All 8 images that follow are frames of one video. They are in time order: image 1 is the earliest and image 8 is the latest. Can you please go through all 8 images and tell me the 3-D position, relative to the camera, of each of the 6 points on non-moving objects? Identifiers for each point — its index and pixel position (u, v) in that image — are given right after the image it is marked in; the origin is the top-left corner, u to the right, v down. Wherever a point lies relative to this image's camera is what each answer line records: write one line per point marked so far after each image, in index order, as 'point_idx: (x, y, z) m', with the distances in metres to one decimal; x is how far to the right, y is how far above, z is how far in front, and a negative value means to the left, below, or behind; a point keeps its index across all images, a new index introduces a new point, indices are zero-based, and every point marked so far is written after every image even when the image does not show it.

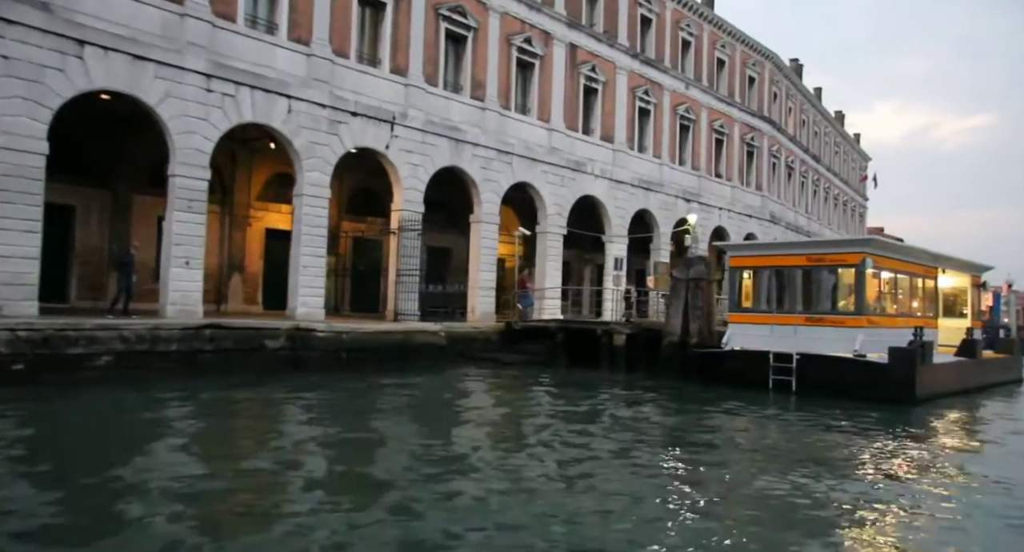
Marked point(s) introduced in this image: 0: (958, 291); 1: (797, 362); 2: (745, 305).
0: (+12.0, -0.4, +19.3) m
1: (+5.4, -1.7, +13.8) m
2: (+4.8, -0.6, +14.9) m
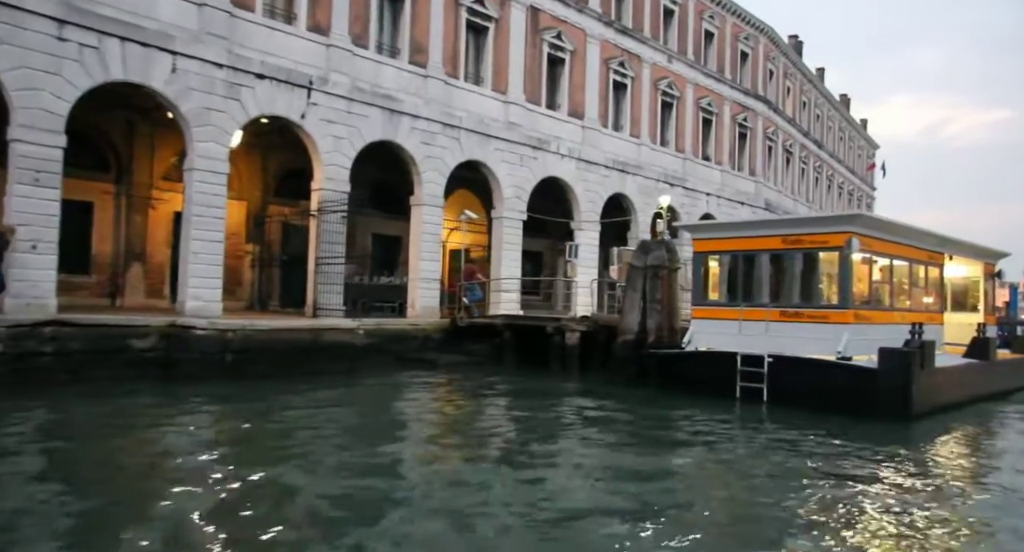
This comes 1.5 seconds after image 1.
0: (+10.7, -0.2, +16.8) m
1: (+4.1, -1.4, +11.4) m
2: (+3.4, -0.4, +12.5) m
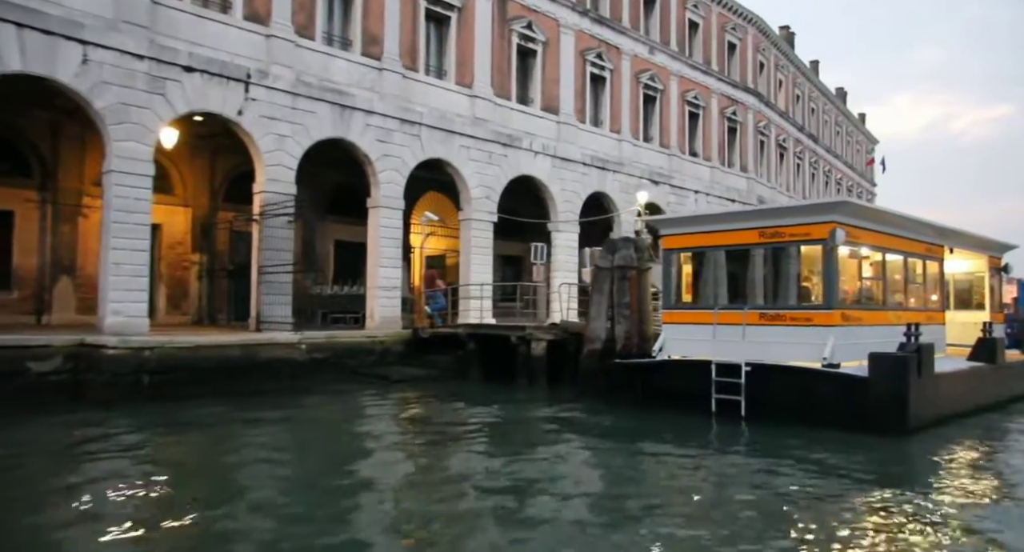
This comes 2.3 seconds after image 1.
0: (+9.9, 0.0, +15.5) m
1: (+3.3, -1.4, +10.1) m
2: (+2.6, -0.4, +11.3) m
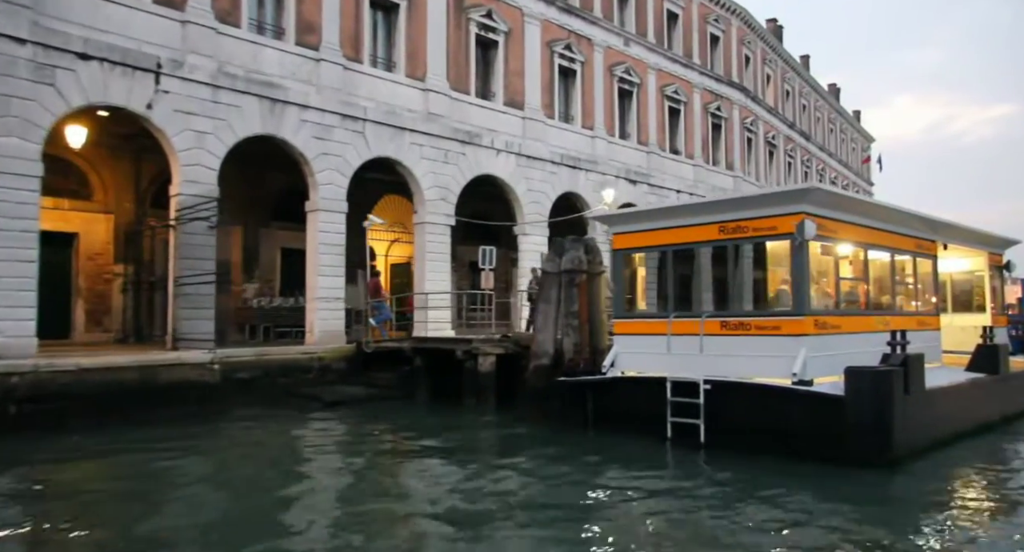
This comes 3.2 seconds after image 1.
0: (+9.0, 0.0, +14.0) m
1: (+2.3, -1.4, +8.6) m
2: (+1.7, -0.5, +9.8) m
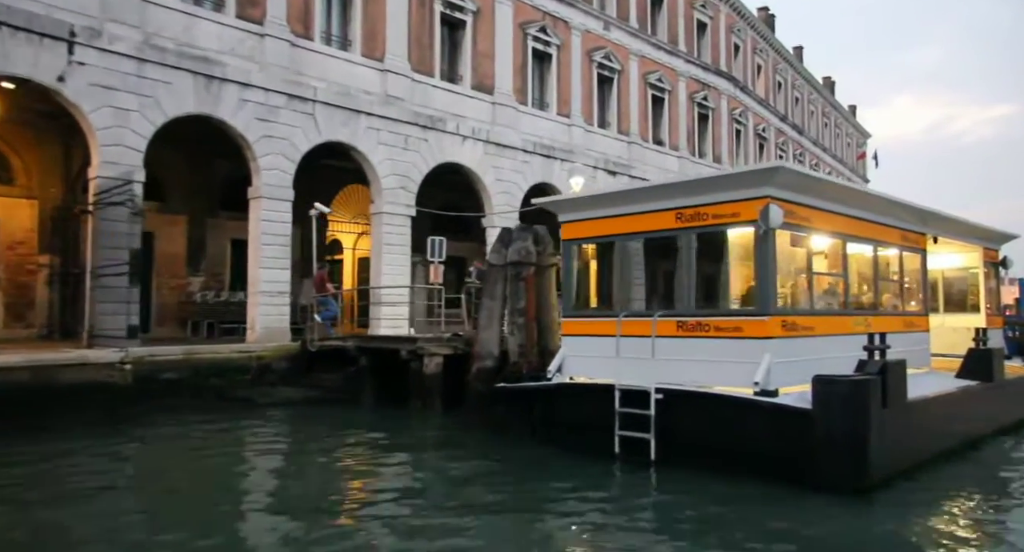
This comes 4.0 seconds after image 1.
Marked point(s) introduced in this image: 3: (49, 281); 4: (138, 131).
0: (+8.2, 0.0, +13.0) m
1: (+1.5, -1.4, +7.5) m
2: (+0.9, -0.4, +8.7) m
3: (-8.8, -0.1, +13.7) m
4: (-6.2, +2.4, +11.9) m
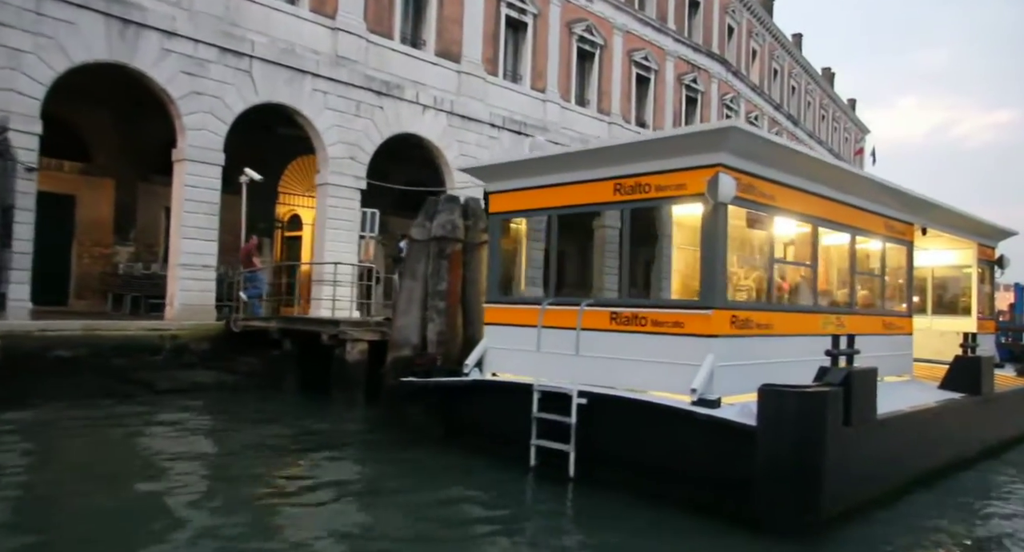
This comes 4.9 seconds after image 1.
0: (+7.3, 0.0, +11.7) m
1: (+0.6, -1.2, +6.3) m
2: (0.0, -0.2, +7.5) m
3: (-9.7, +0.6, +12.4) m
4: (-7.0, +2.9, +10.5) m
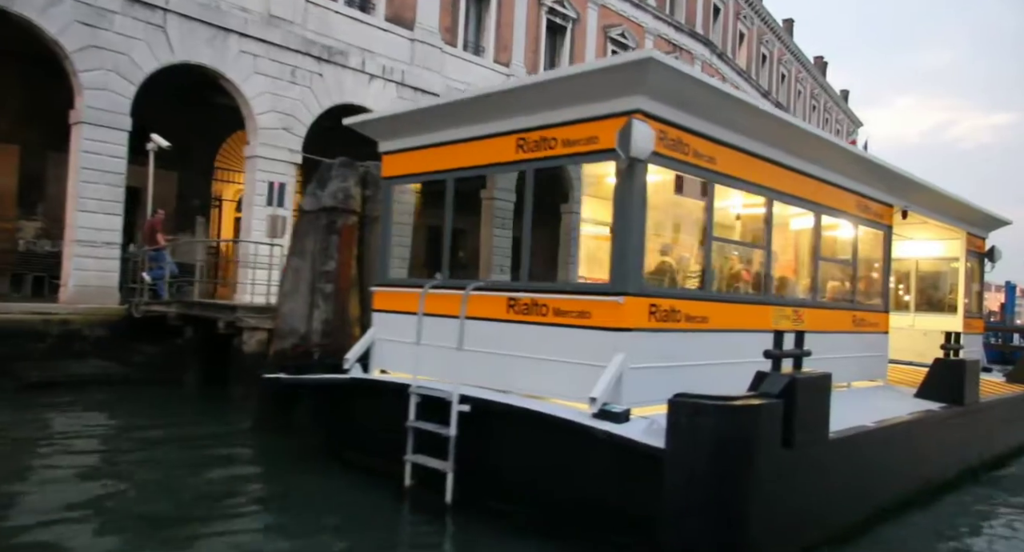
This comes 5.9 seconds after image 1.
0: (+6.3, +0.1, +10.5) m
1: (-0.3, -1.0, +5.1) m
2: (-0.9, 0.0, +6.2) m
3: (-10.6, +1.0, +11.0) m
4: (-7.9, +3.3, +9.2) m
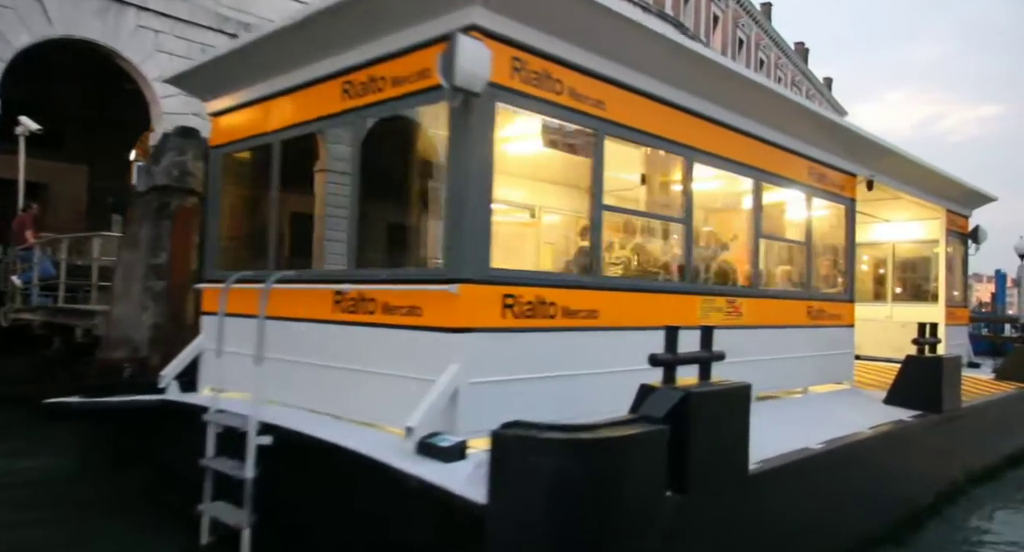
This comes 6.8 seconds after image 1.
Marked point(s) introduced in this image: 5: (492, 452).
0: (+5.3, +0.3, +9.3) m
1: (-1.3, -1.0, +3.8) m
2: (-1.9, +0.1, +4.9) m
3: (-11.7, +0.8, +9.7) m
4: (-8.9, +3.2, +7.8) m
5: (0.0, -0.7, +2.8) m
